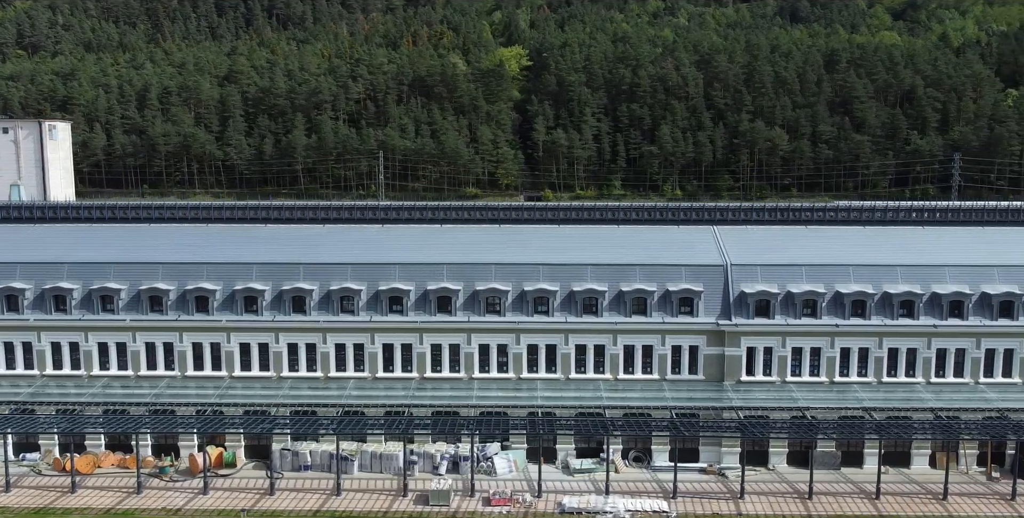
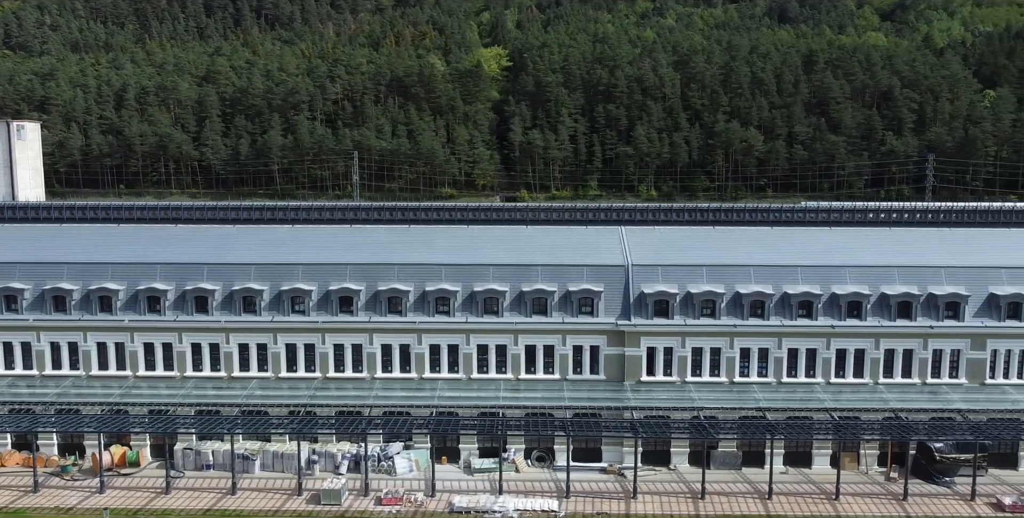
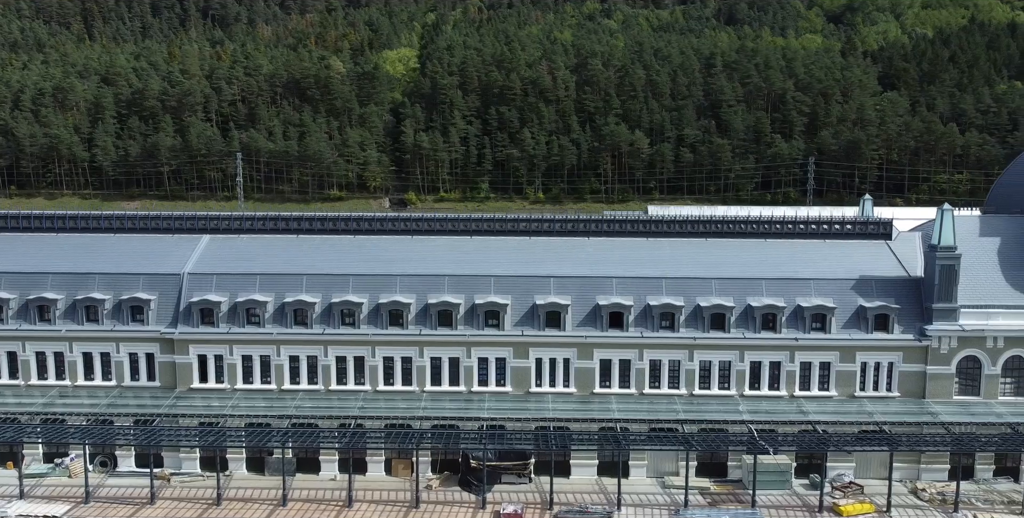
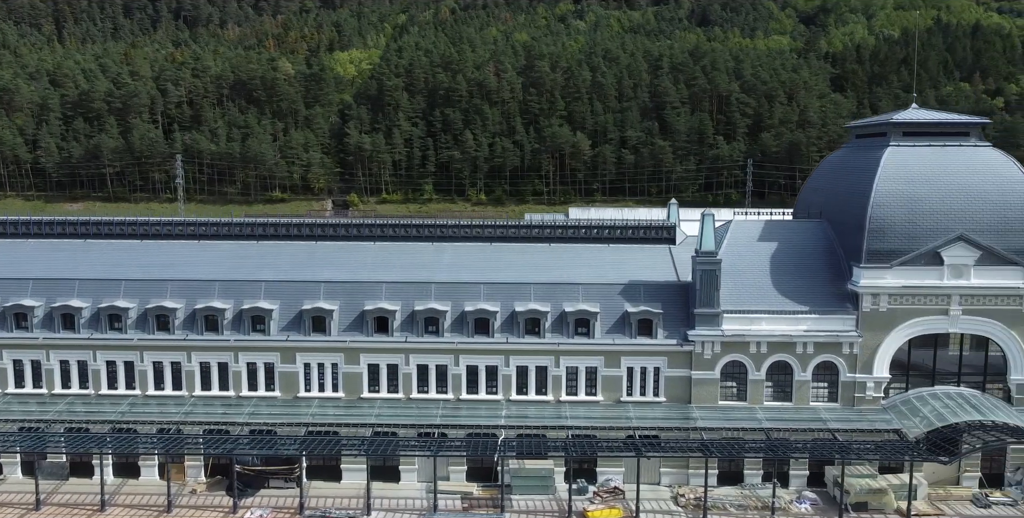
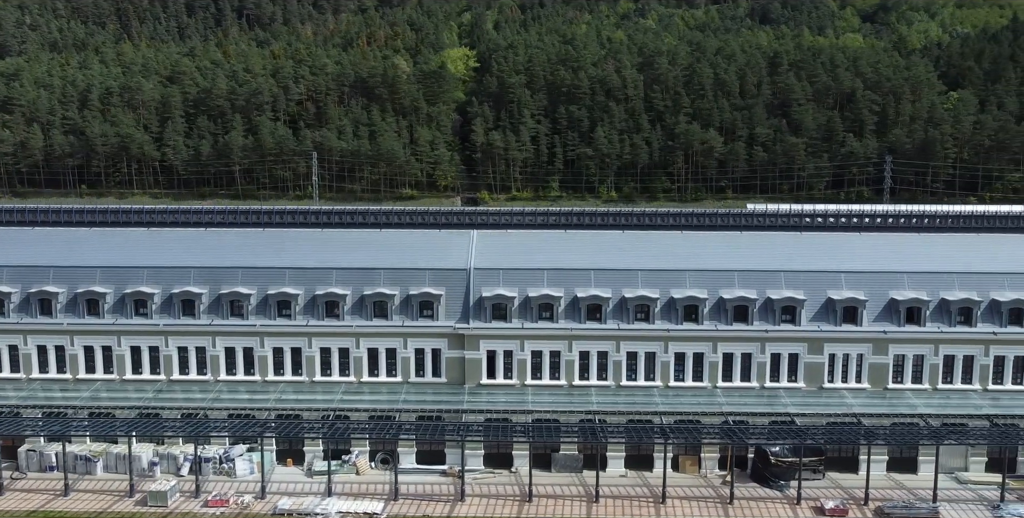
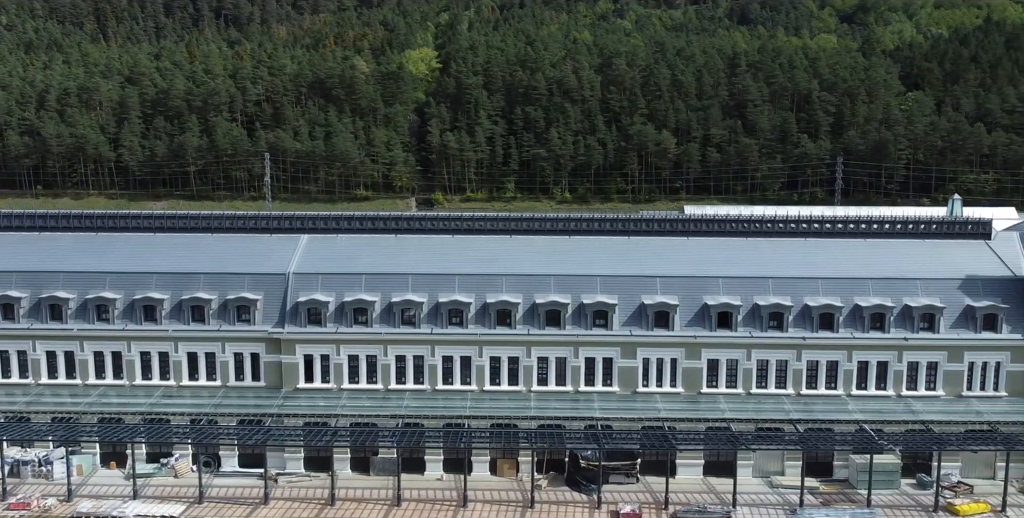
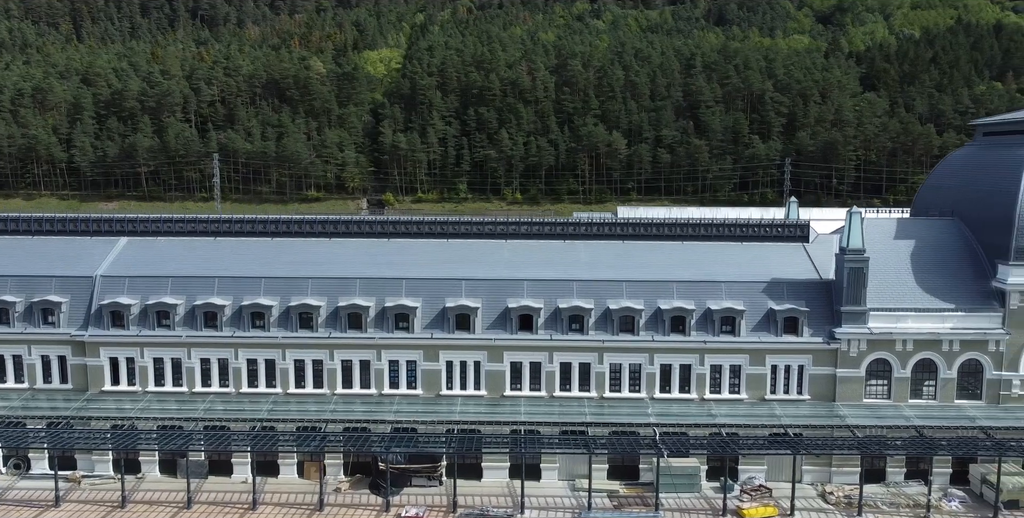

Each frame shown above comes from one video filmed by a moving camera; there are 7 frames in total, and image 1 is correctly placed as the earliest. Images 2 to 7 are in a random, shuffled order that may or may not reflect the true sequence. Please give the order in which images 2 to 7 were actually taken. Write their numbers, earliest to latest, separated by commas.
2, 5, 6, 3, 7, 4
